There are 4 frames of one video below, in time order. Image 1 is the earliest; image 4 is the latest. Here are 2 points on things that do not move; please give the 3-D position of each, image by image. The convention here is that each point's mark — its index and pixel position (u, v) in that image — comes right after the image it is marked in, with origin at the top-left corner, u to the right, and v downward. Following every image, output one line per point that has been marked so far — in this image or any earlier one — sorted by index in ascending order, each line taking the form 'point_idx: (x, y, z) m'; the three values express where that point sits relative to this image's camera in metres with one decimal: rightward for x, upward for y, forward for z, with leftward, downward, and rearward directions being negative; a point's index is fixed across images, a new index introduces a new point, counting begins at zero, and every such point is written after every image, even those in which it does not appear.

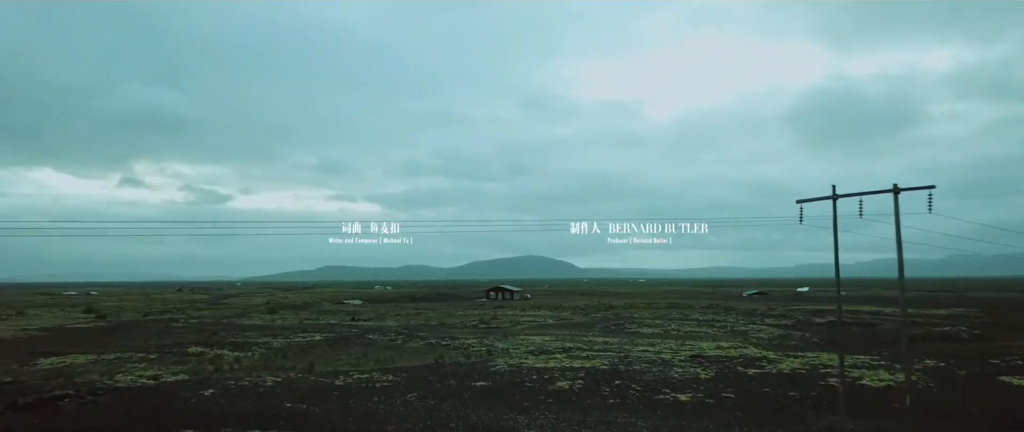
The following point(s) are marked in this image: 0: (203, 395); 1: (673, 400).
0: (-10.9, -6.4, +20.0) m
1: (+5.5, -6.2, +19.1) m
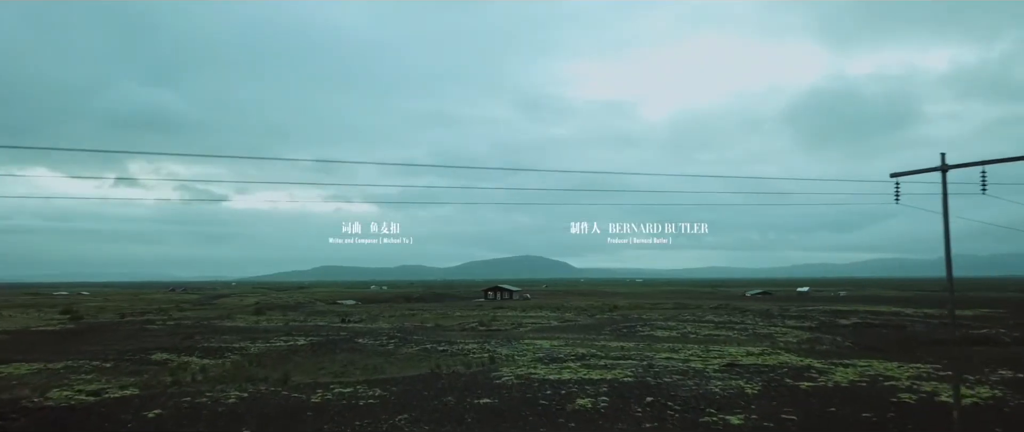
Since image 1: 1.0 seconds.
0: (-10.6, -5.8, +16.3) m
1: (+5.8, -5.7, +15.5) m
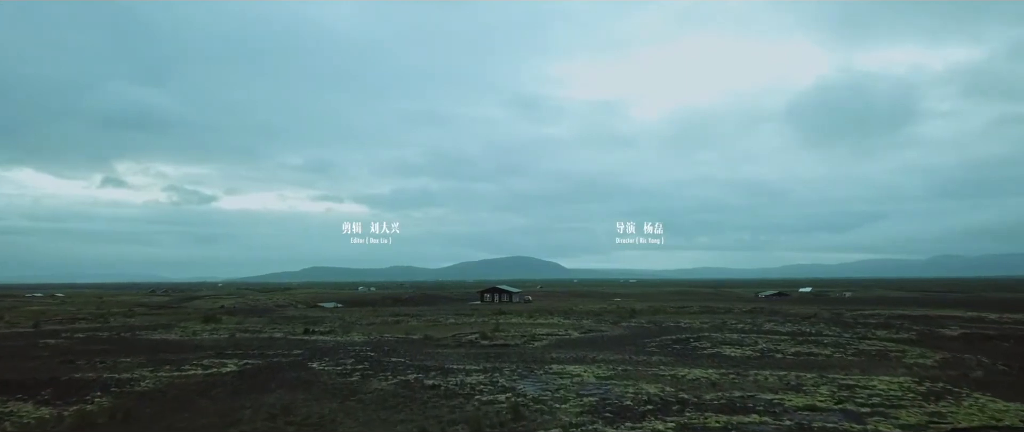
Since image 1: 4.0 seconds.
0: (-9.4, -4.5, +5.4) m
1: (+7.0, -4.4, +4.9) m
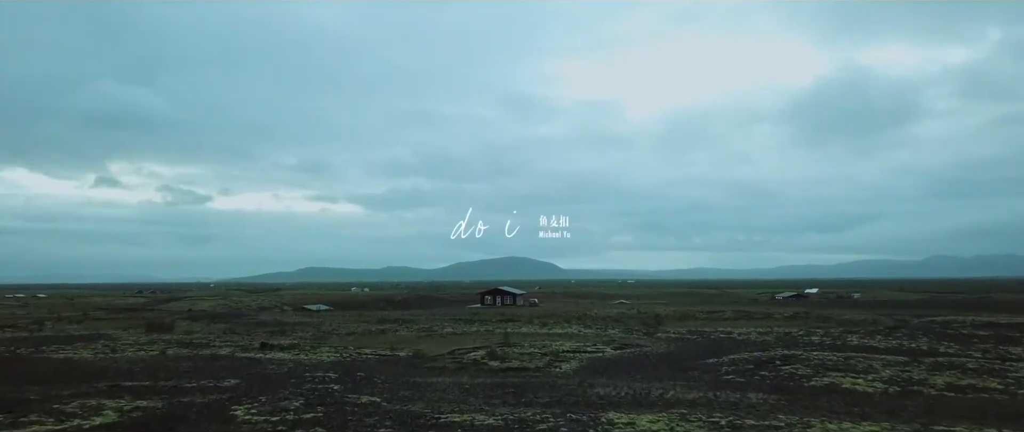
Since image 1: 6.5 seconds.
0: (-8.3, -3.5, -3.8) m
1: (+8.1, -3.4, -4.1) m
